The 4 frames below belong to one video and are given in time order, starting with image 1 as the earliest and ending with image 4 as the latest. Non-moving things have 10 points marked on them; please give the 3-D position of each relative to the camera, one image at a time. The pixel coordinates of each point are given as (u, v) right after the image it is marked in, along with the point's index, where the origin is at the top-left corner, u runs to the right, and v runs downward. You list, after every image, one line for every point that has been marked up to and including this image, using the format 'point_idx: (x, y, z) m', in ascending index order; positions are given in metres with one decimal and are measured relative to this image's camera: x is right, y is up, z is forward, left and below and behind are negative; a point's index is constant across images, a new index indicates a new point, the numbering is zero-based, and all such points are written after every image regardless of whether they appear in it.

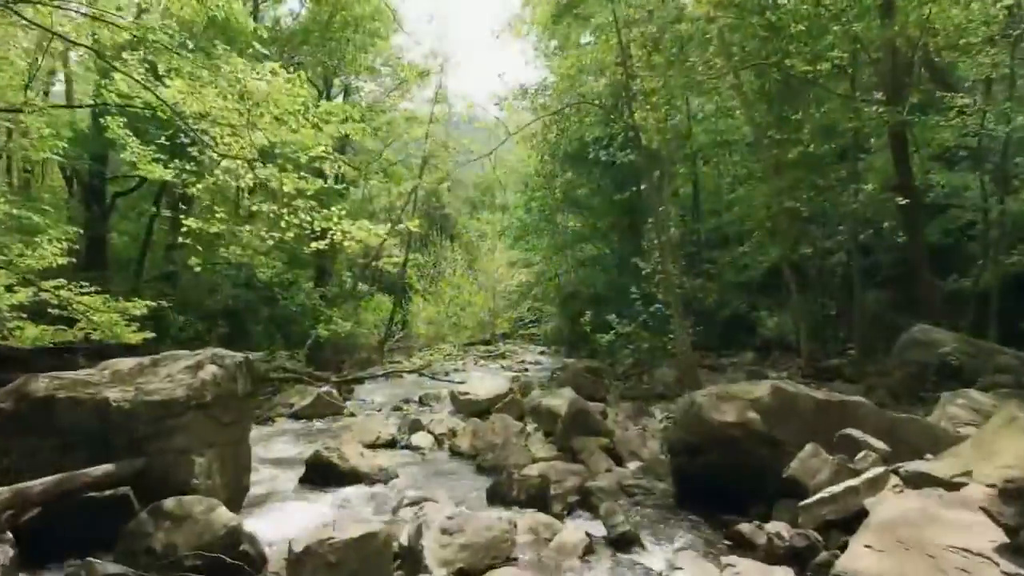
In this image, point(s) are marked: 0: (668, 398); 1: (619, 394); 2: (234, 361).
0: (+3.0, -2.2, +13.9) m
1: (+2.1, -2.1, +14.4) m
2: (-2.8, -0.7, +7.3) m
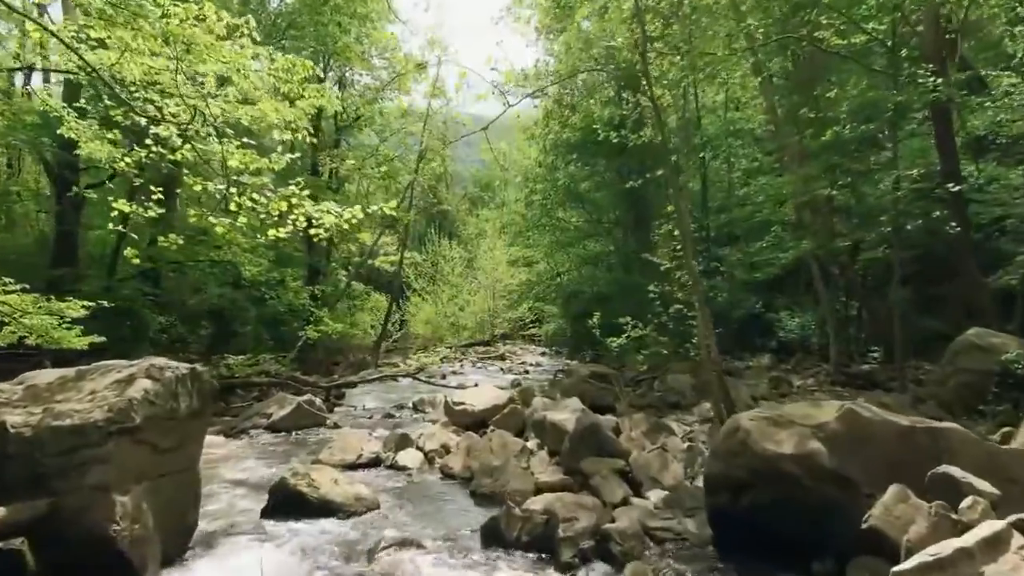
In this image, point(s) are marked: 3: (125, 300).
0: (+3.0, -2.1, +12.7) m
1: (+2.1, -2.1, +13.2) m
2: (-2.8, -0.7, +6.0) m
3: (-9.6, -0.3, +17.9) m
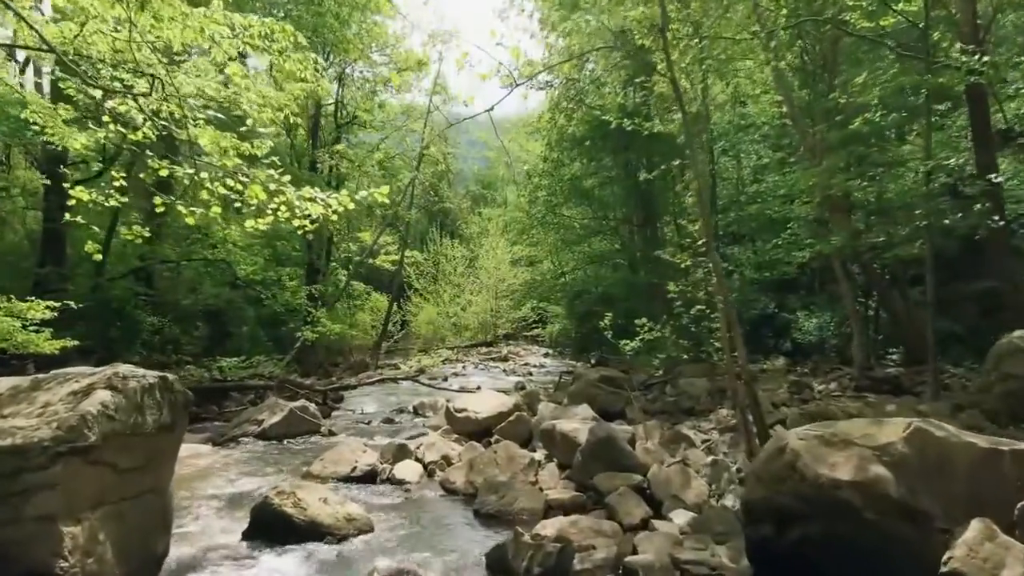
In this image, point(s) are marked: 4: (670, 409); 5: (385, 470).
0: (+3.1, -2.1, +12.0) m
1: (+2.2, -2.1, +12.5) m
2: (-2.8, -0.7, +5.3) m
3: (-9.5, -0.3, +17.2) m
4: (+2.7, -2.1, +12.3) m
5: (-1.5, -2.2, +8.7) m
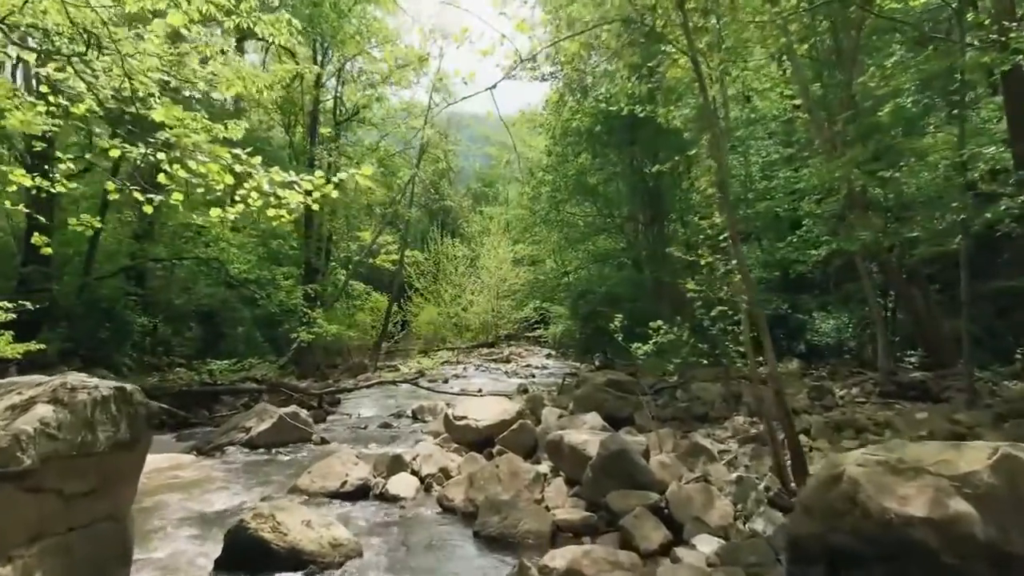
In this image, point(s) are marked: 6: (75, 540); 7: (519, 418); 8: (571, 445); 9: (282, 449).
0: (+3.1, -2.1, +11.3) m
1: (+2.3, -2.1, +11.8) m
2: (-2.7, -0.7, +4.6) m
3: (-9.5, -0.3, +16.6) m
4: (+2.8, -2.1, +11.6) m
5: (-1.5, -2.2, +8.0) m
6: (-2.7, -1.6, +4.5) m
7: (+0.1, -1.8, +10.1) m
8: (+0.6, -1.7, +7.6) m
9: (-3.5, -2.4, +10.8) m
